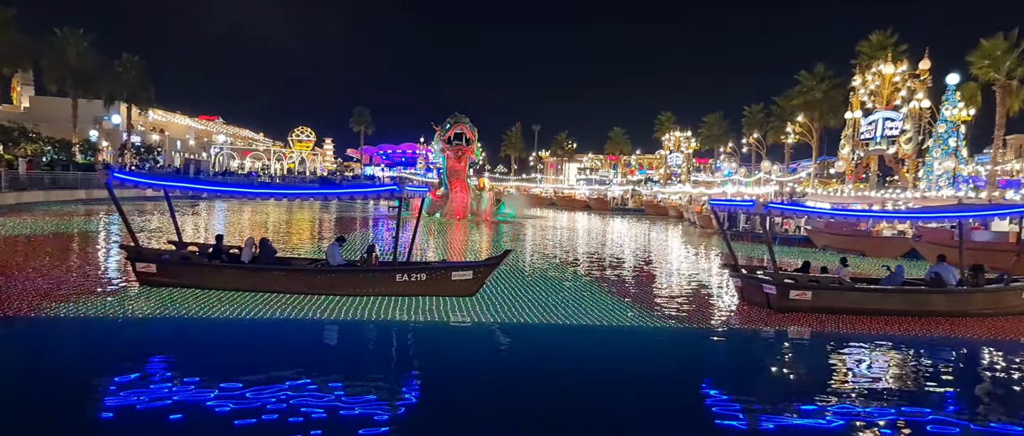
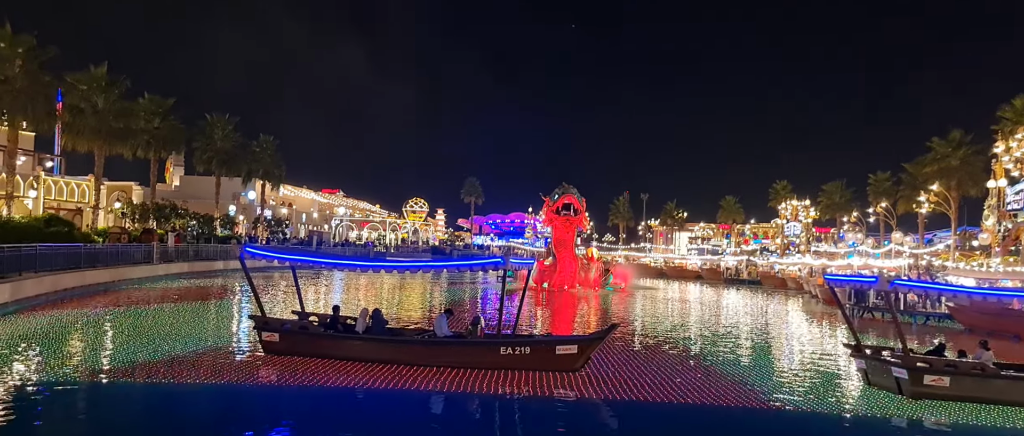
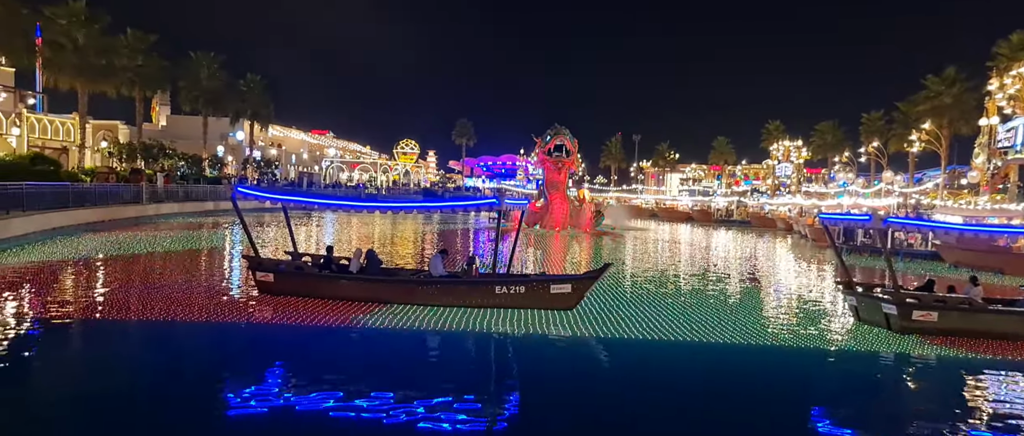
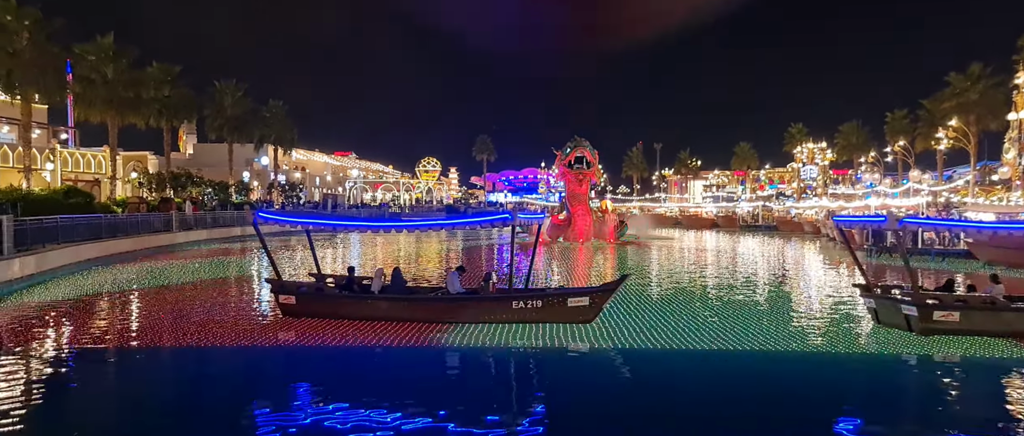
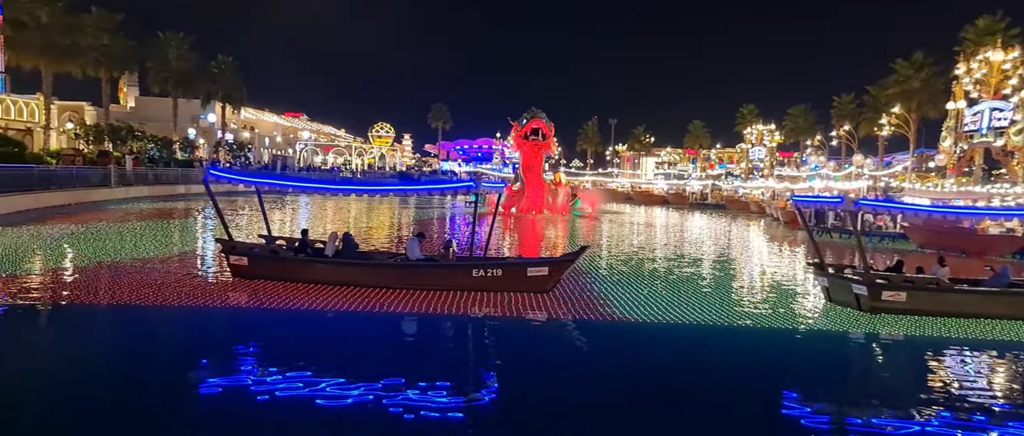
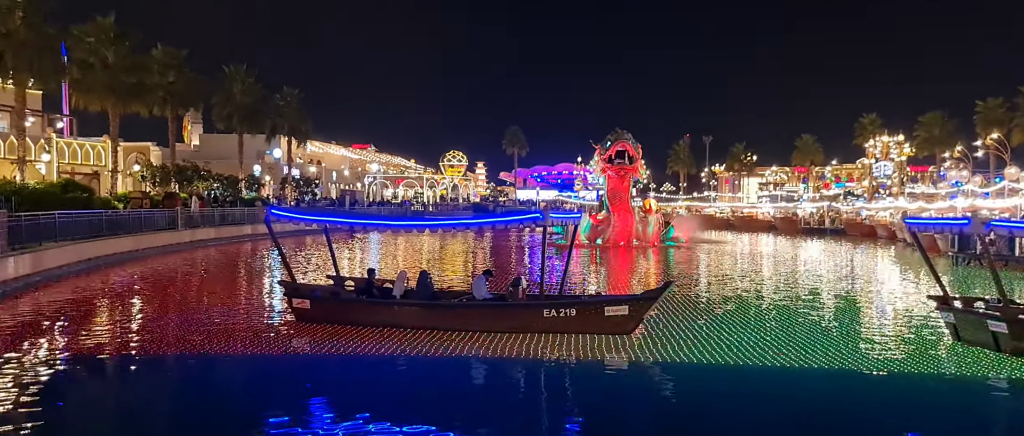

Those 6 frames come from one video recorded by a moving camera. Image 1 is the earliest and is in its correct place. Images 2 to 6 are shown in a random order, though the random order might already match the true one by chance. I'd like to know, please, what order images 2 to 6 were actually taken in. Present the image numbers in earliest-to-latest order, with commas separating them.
5, 3, 2, 4, 6
